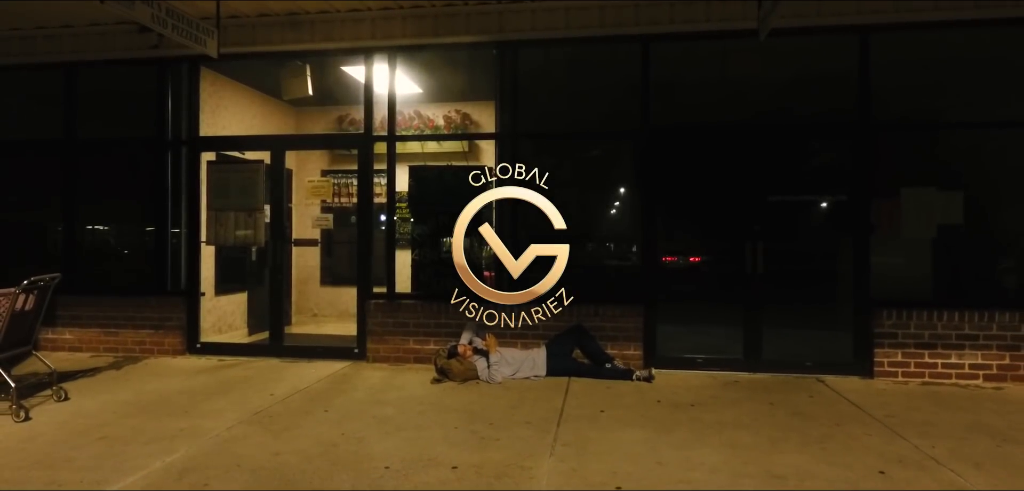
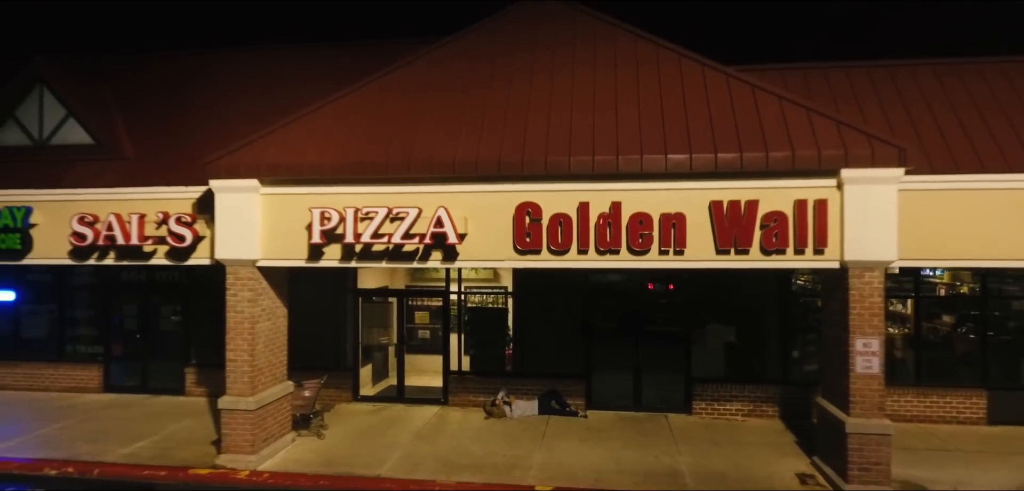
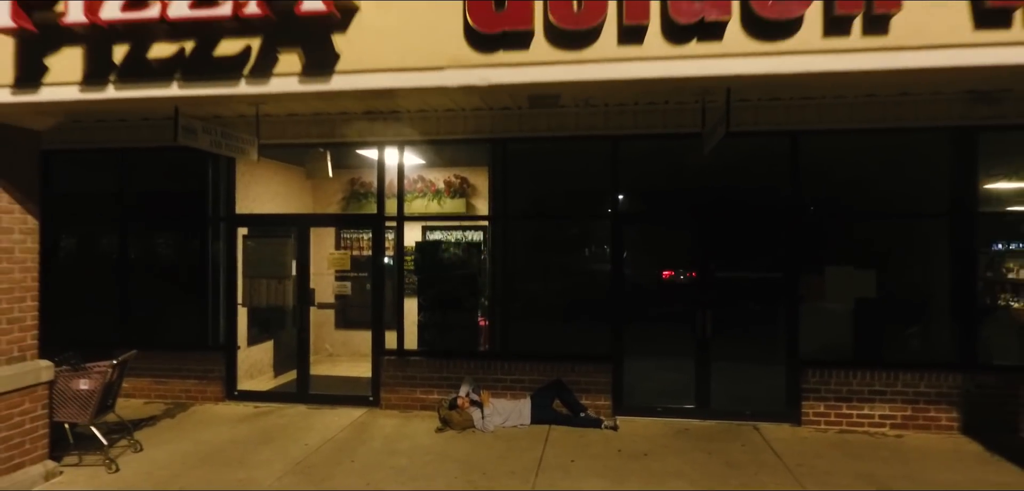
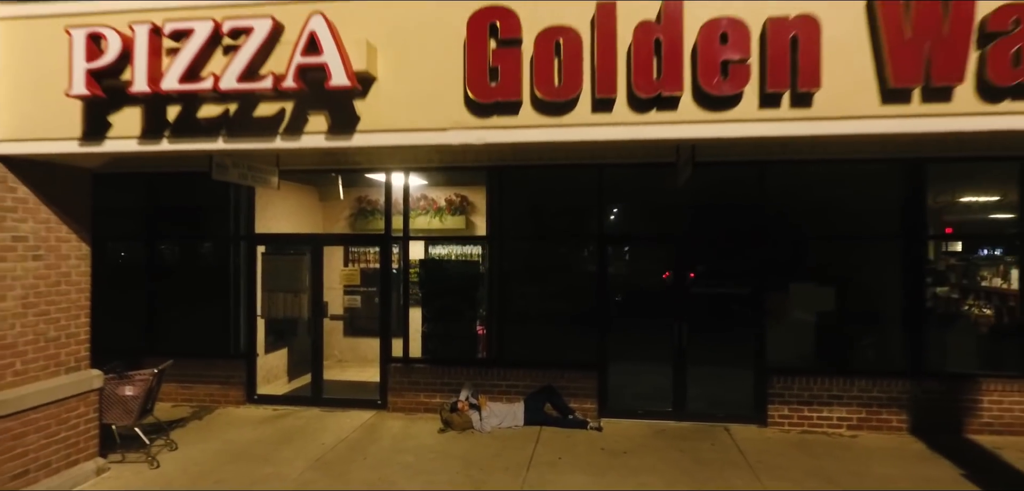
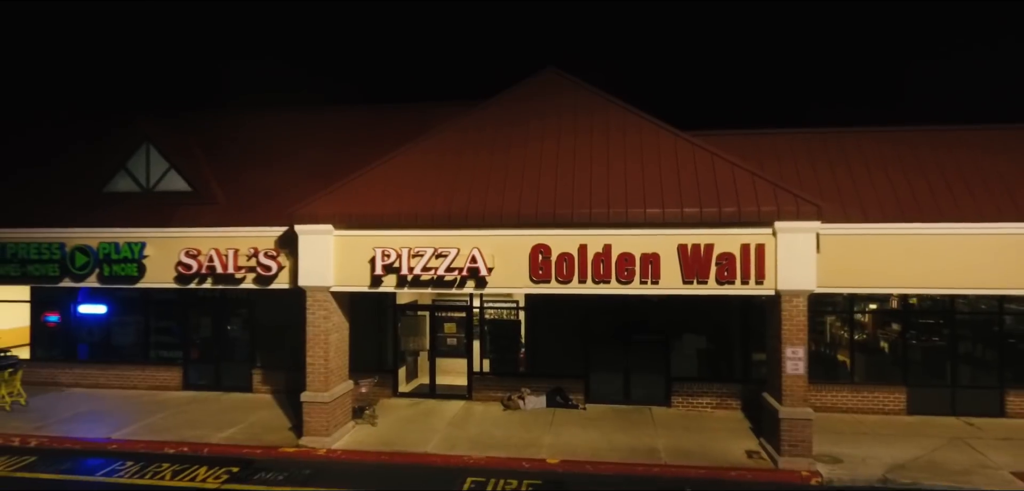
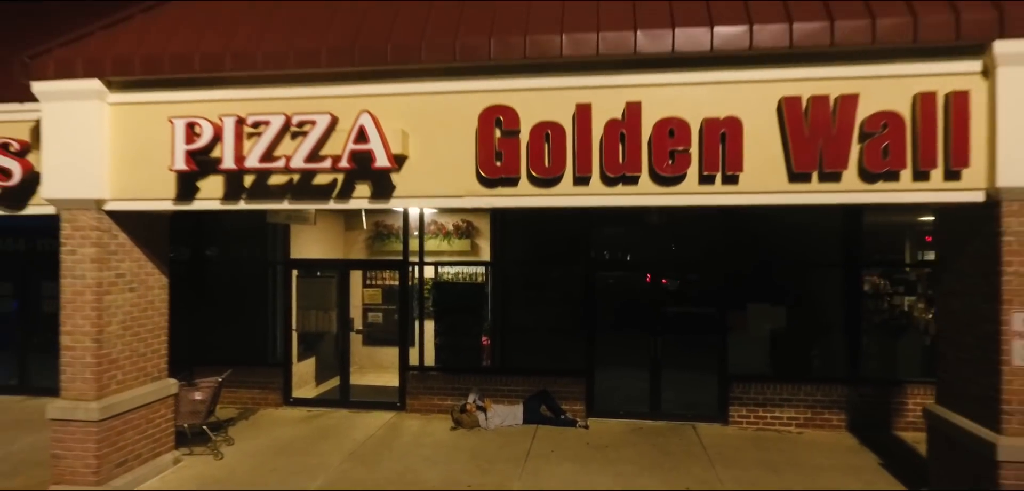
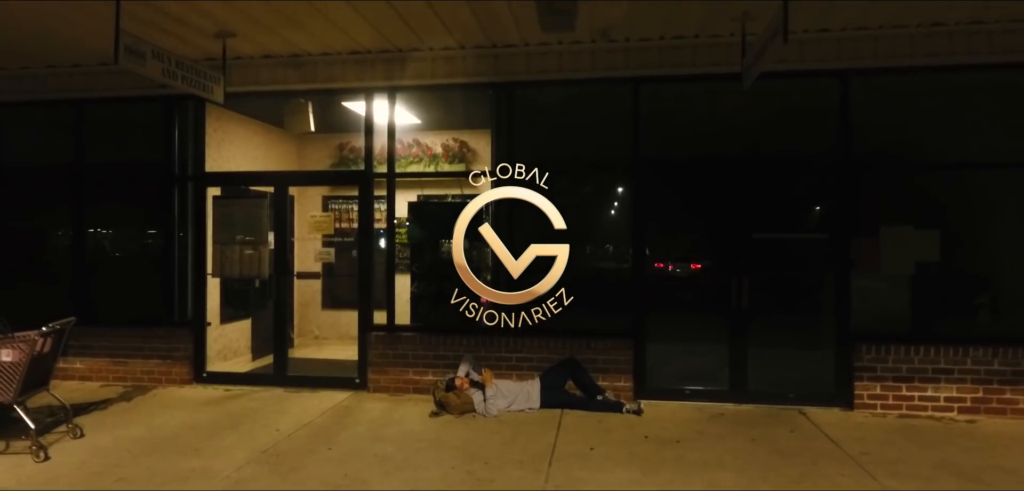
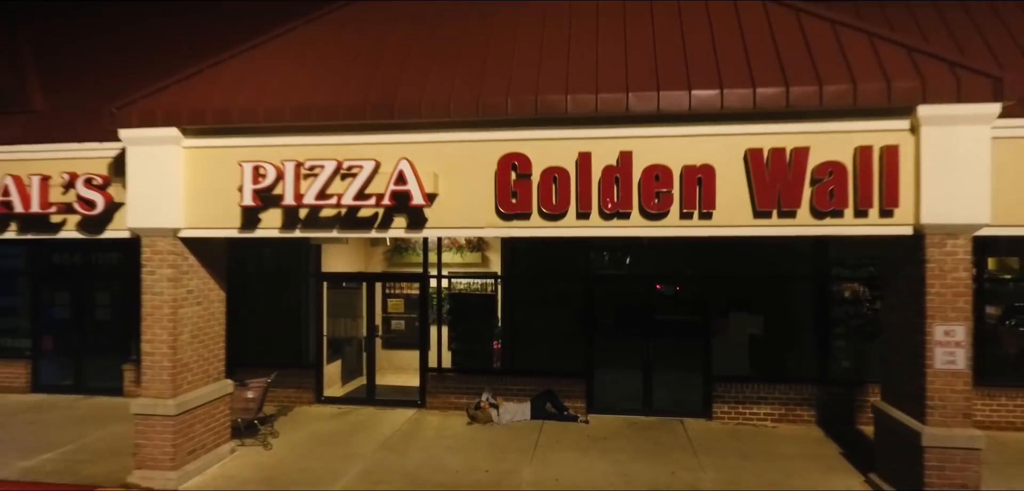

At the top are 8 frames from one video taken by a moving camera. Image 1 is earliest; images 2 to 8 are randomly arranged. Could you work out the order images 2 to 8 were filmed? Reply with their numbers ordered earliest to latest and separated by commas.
7, 3, 4, 6, 8, 2, 5
